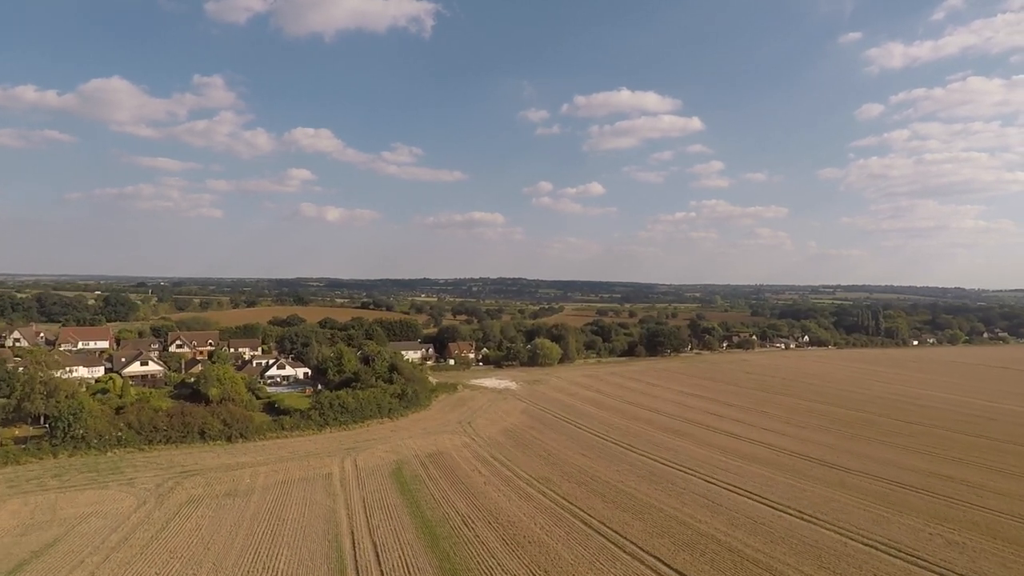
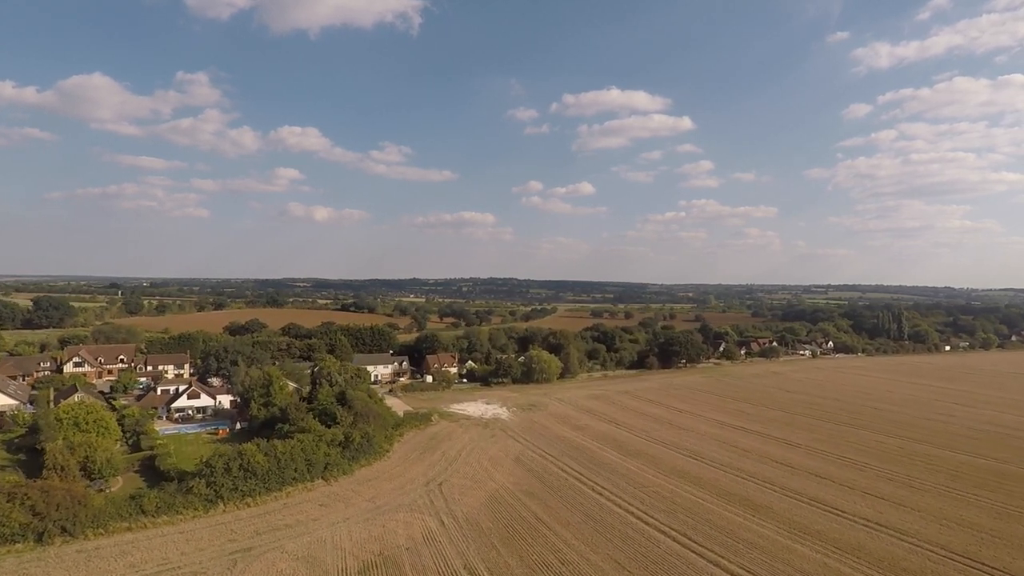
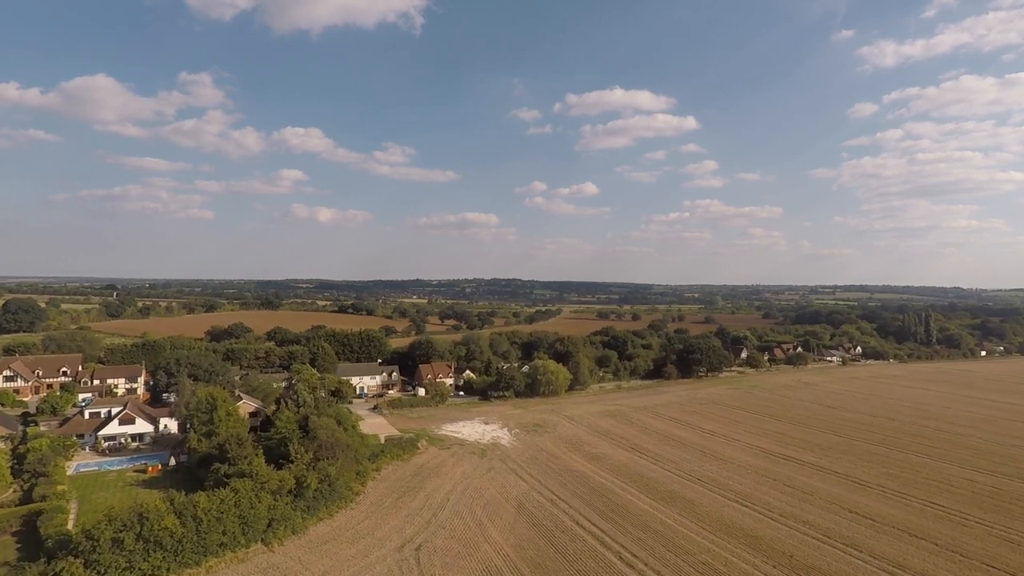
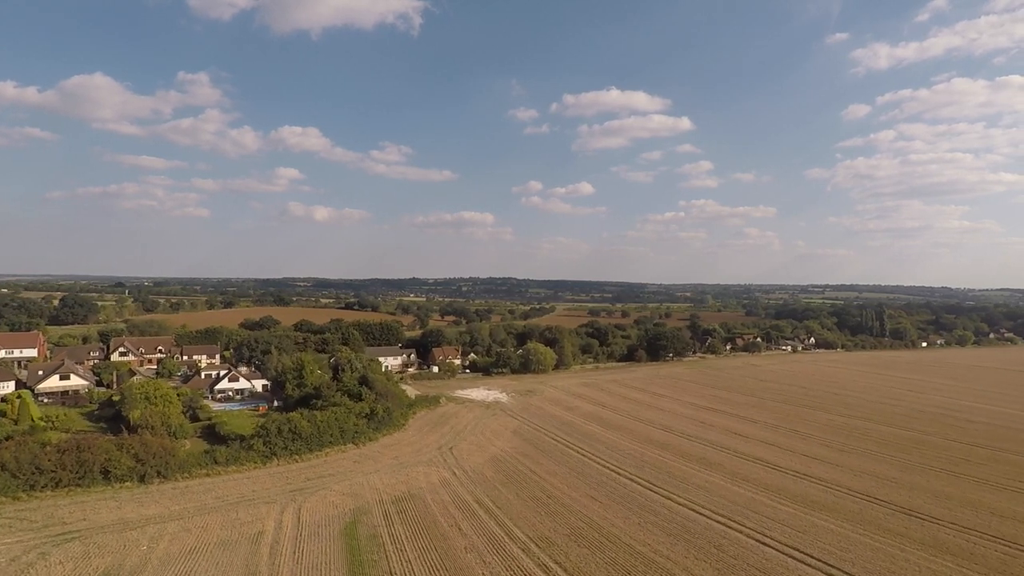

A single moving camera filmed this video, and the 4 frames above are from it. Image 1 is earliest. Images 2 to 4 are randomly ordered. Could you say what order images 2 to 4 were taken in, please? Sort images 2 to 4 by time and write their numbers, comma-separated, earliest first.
4, 2, 3
